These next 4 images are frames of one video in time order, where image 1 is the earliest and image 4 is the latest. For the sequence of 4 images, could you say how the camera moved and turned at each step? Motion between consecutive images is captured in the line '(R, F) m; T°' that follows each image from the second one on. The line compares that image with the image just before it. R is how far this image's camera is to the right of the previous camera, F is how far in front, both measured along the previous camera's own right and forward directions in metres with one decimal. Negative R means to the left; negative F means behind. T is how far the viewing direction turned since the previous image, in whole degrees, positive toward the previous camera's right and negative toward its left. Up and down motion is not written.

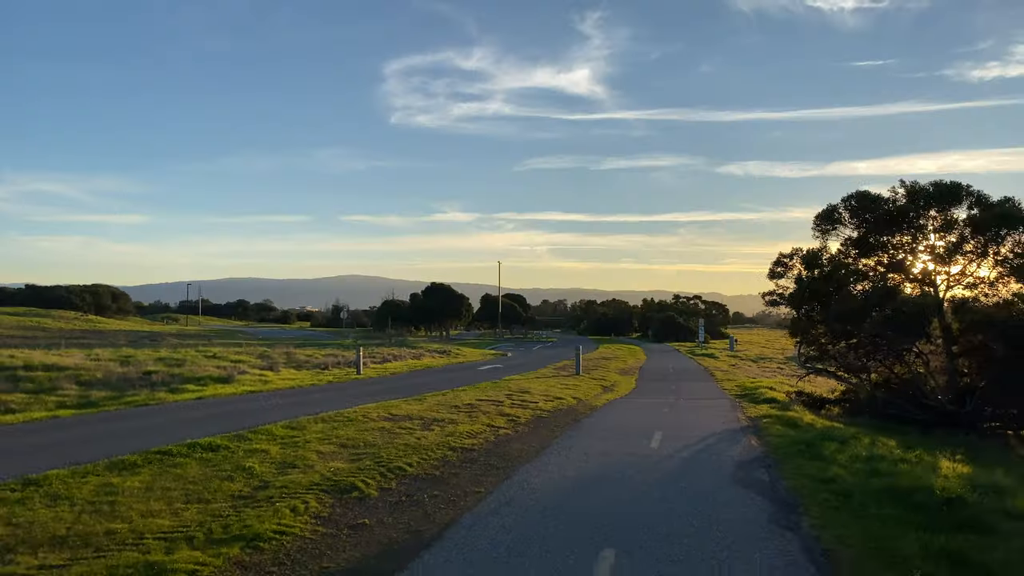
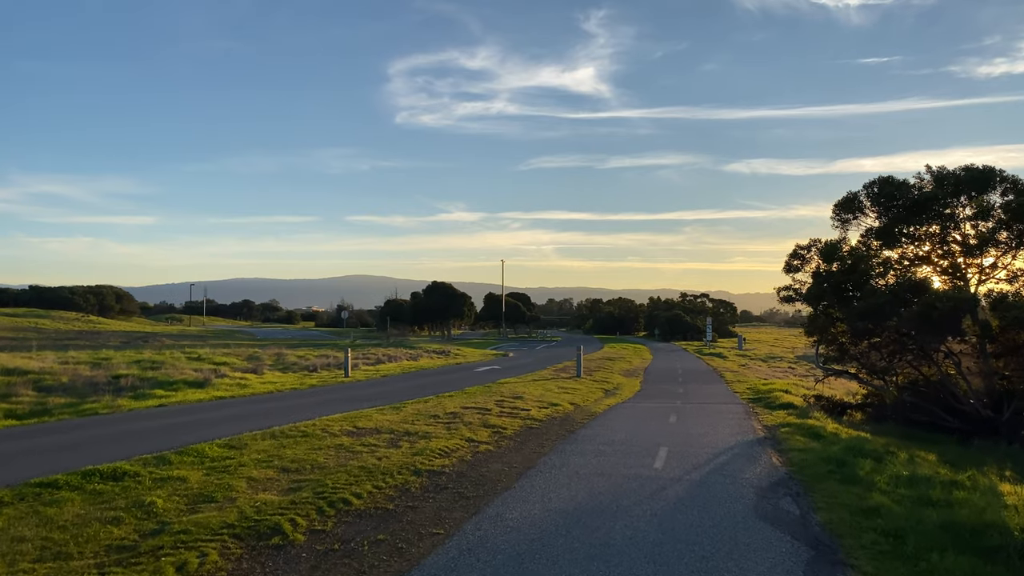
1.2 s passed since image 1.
(+0.3, +1.6) m; 0°
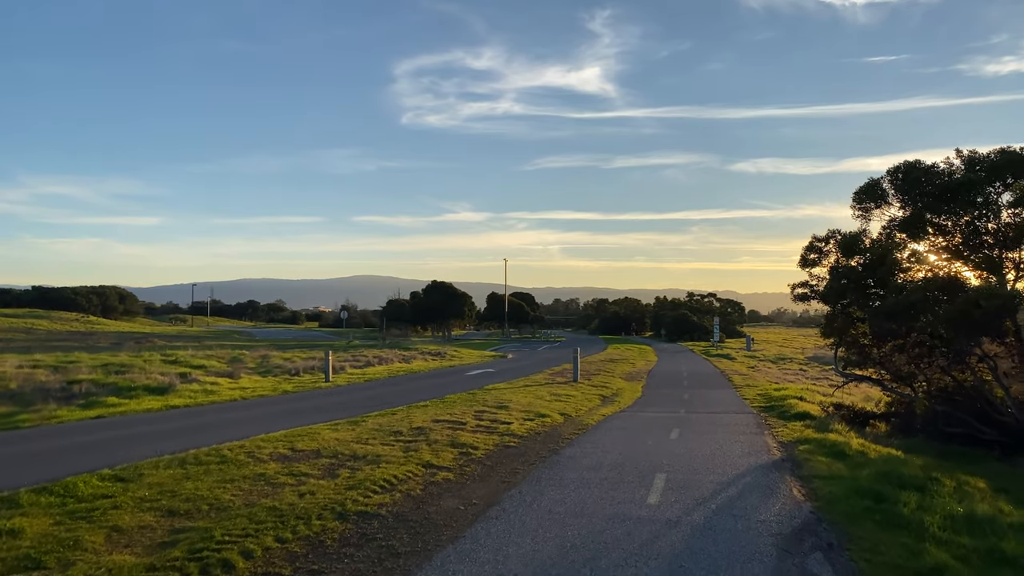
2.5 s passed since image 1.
(+0.5, +1.8) m; 0°
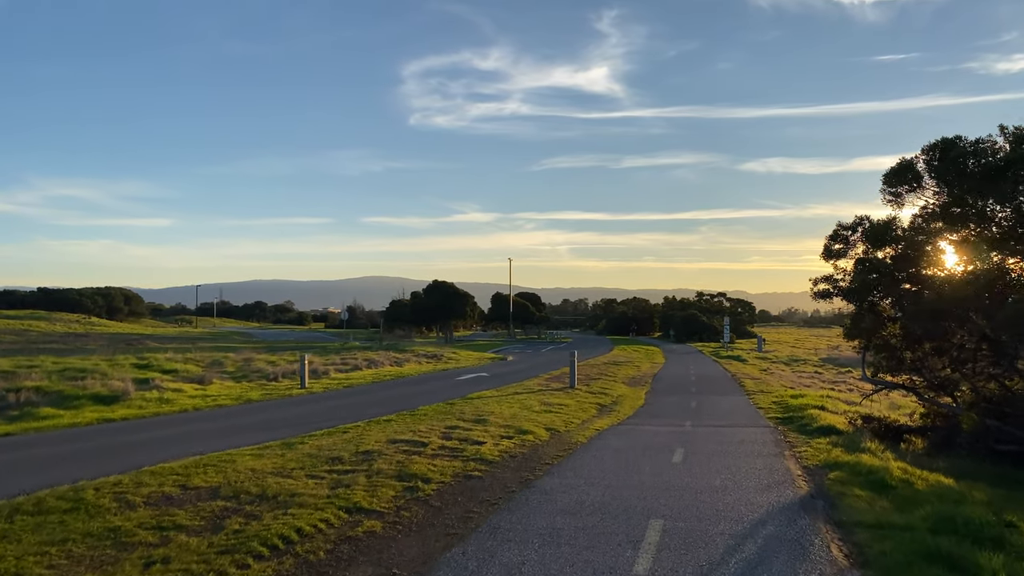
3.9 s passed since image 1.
(+0.5, +2.0) m; -1°
